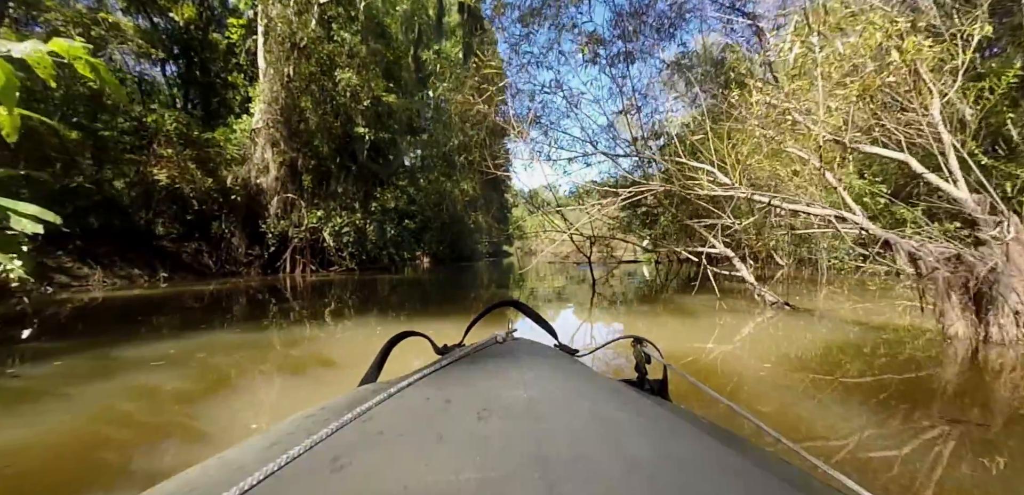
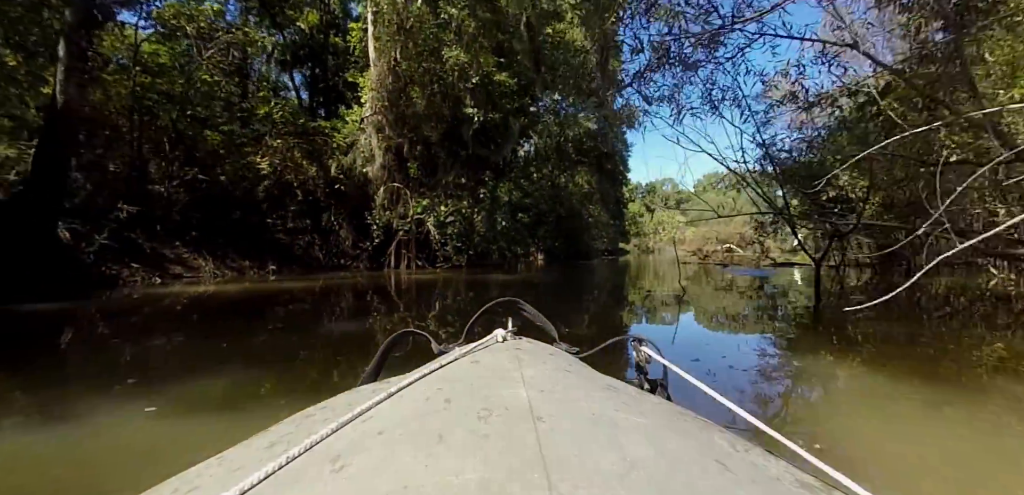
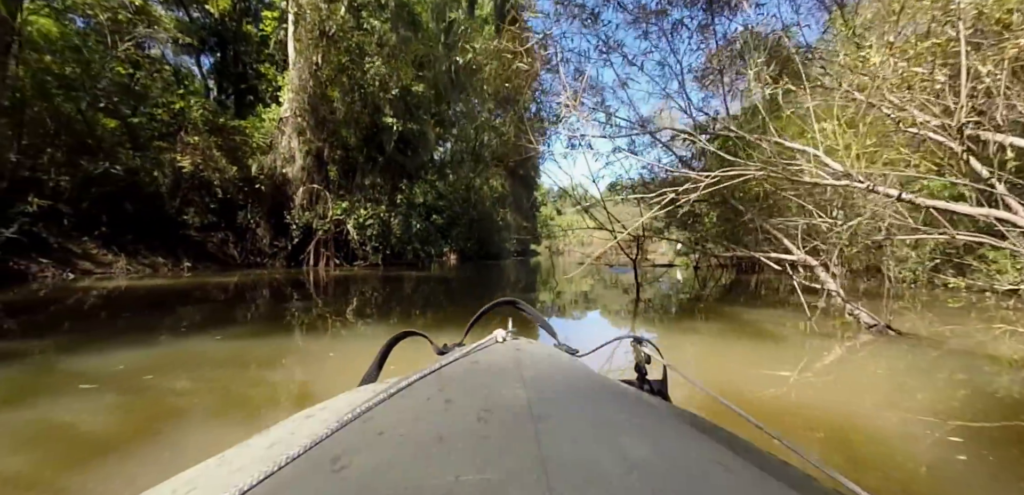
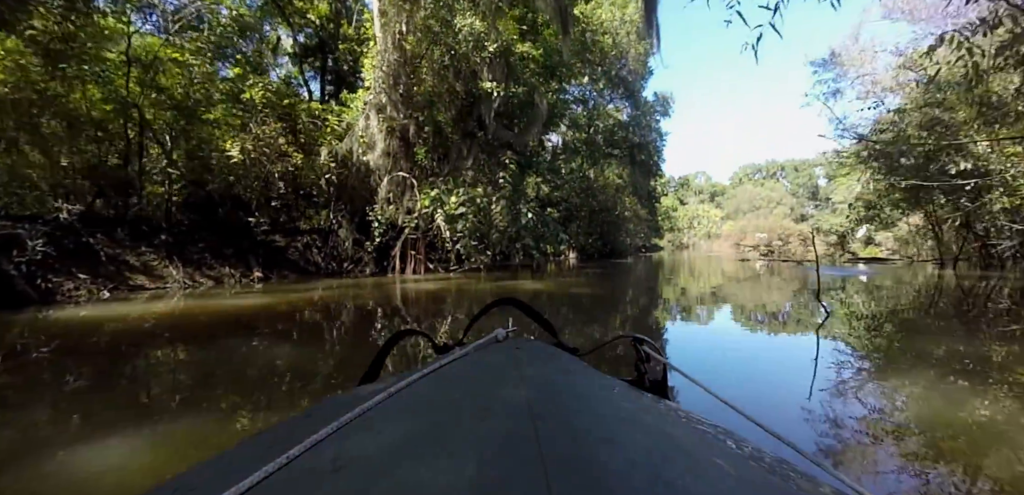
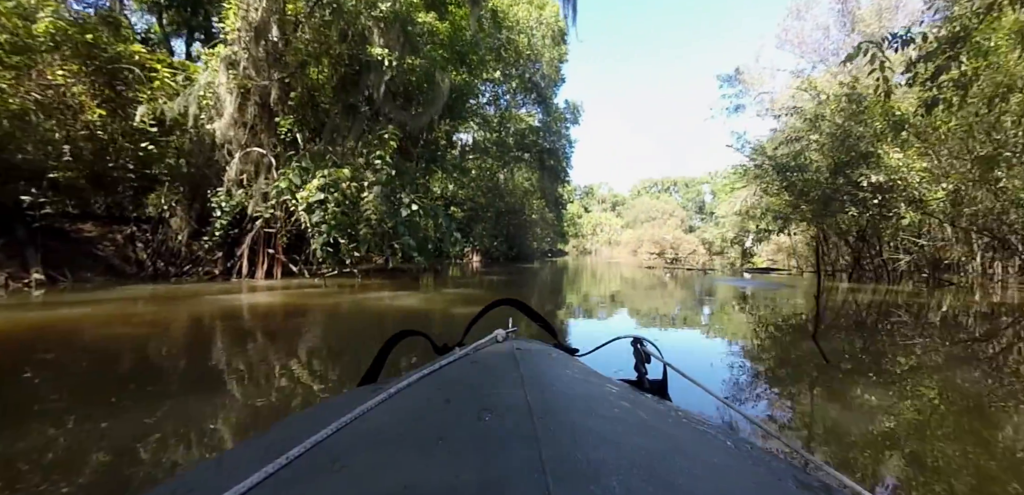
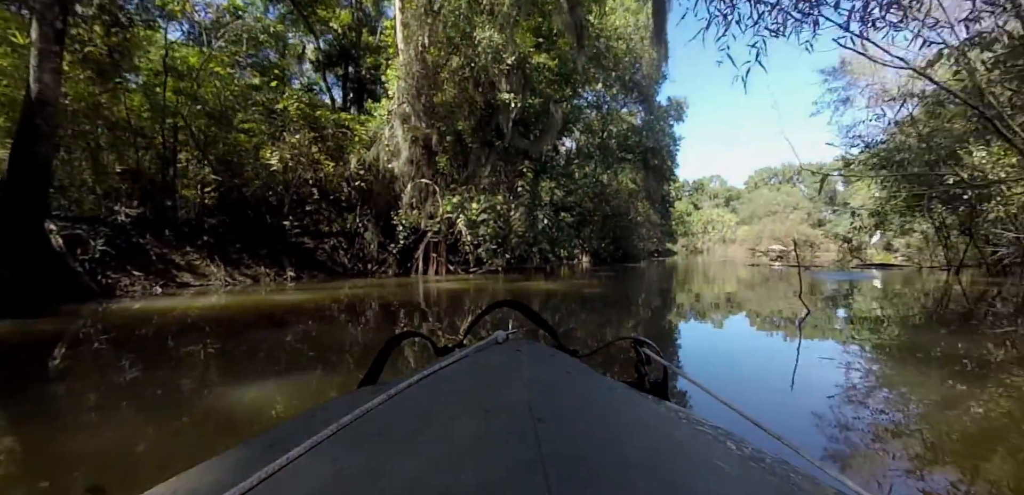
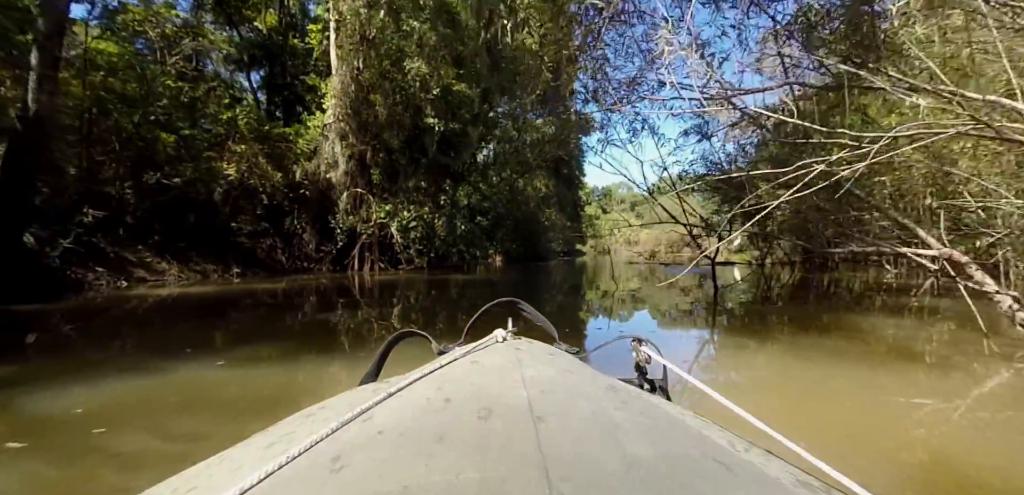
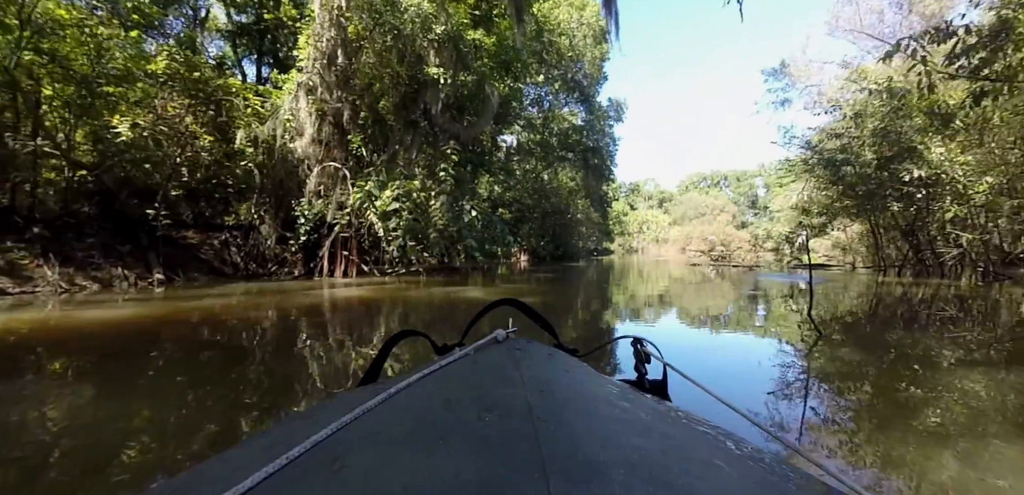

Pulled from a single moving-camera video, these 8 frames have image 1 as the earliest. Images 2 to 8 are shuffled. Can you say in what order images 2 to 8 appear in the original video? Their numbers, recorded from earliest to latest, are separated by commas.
3, 7, 2, 6, 4, 8, 5
